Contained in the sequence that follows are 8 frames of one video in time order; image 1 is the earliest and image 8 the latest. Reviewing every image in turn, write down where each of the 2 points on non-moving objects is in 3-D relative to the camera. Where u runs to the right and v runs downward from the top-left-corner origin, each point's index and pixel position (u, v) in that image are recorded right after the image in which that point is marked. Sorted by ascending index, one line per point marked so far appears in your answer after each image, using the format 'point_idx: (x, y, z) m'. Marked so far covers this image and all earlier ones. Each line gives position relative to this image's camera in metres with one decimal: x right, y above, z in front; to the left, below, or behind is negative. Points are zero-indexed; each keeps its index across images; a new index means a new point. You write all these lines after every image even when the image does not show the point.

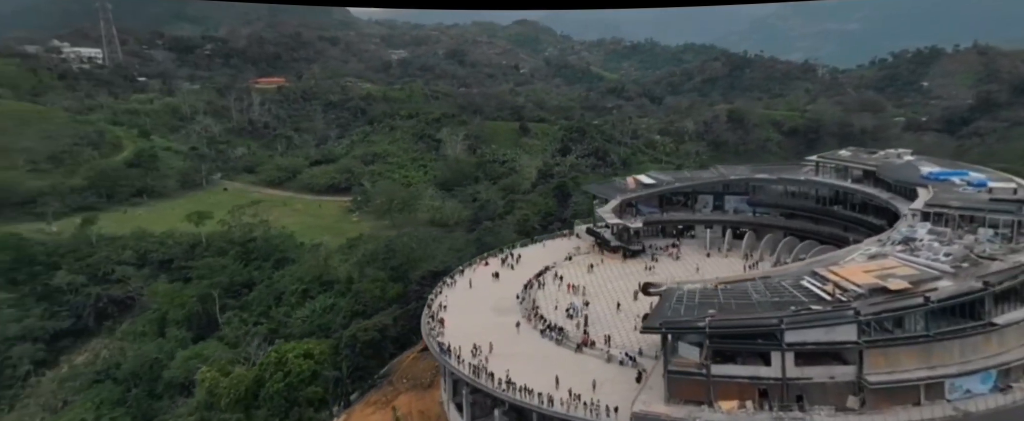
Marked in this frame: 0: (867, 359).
0: (+7.8, -3.3, +15.8) m
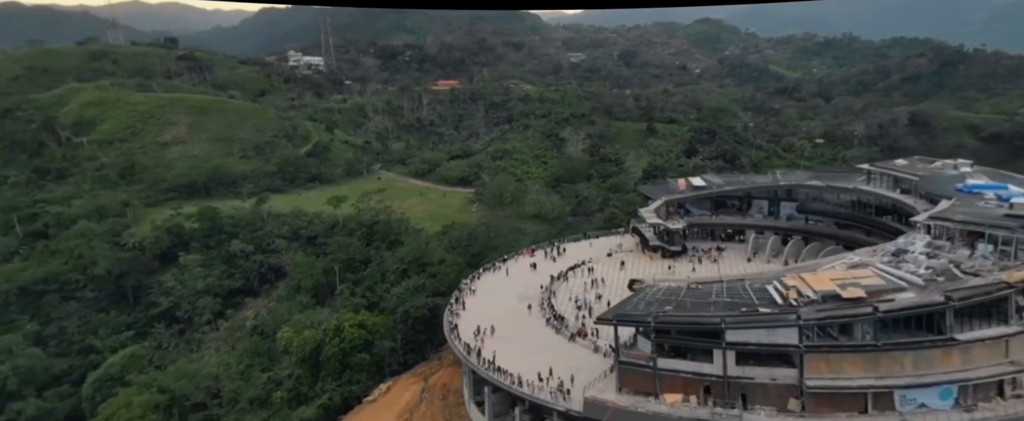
0: (+6.8, -3.5, +16.6) m
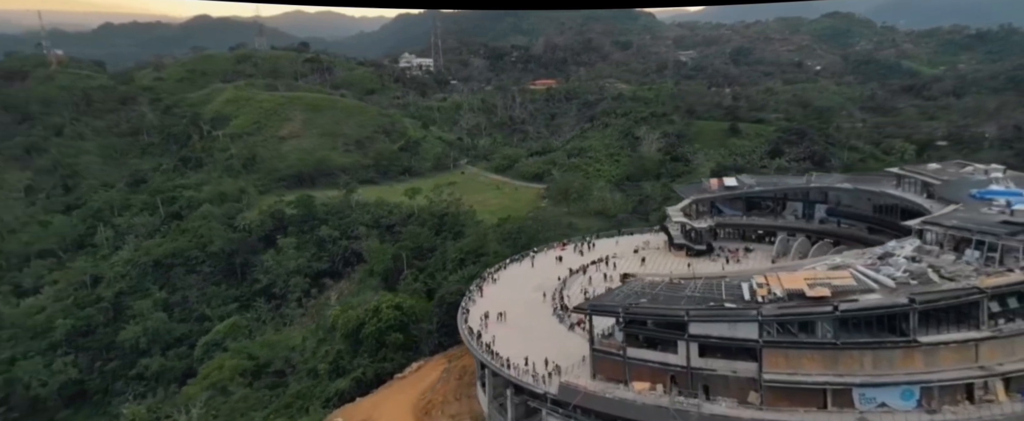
0: (+6.0, -3.5, +17.1) m
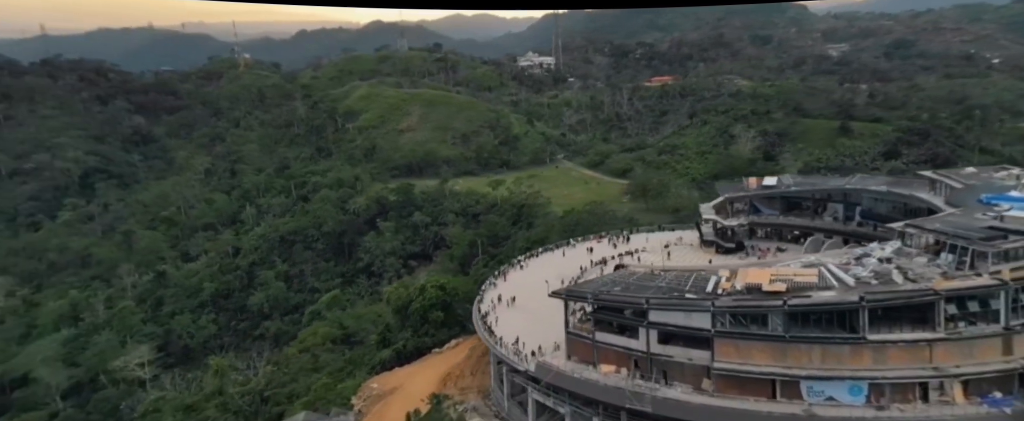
0: (+5.0, -3.4, +17.6) m
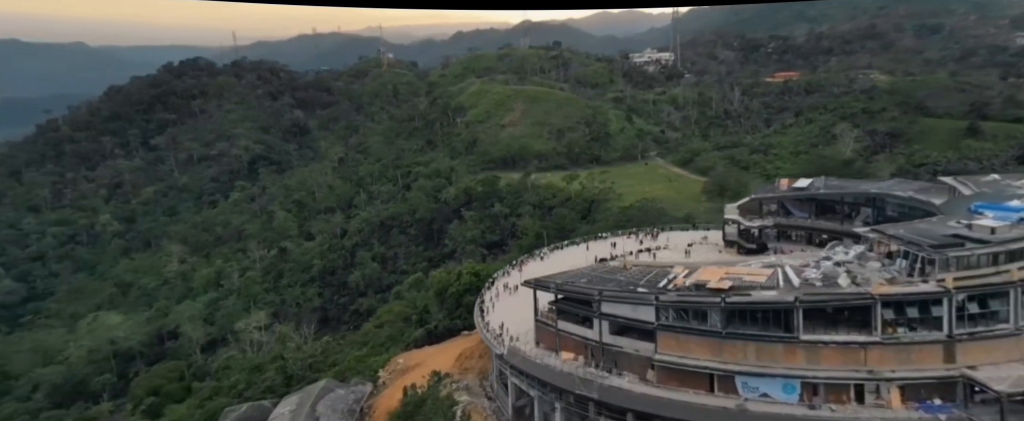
0: (+3.6, -3.4, +18.2) m
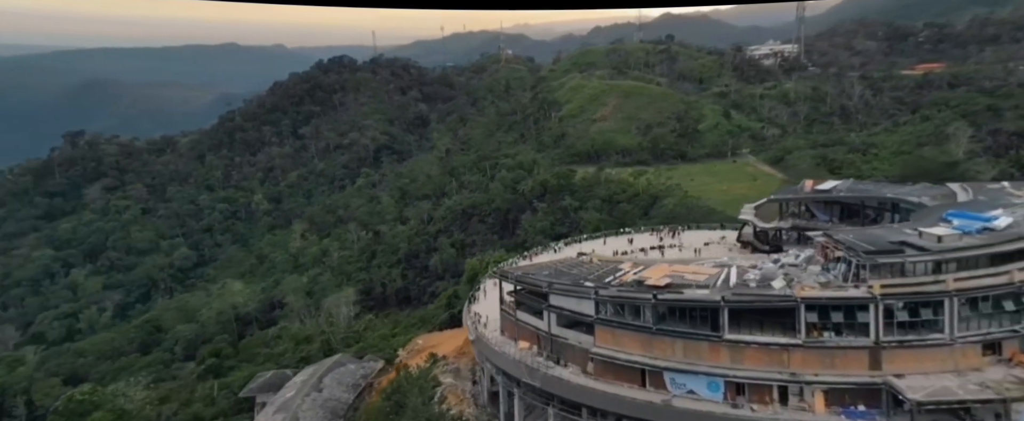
0: (+2.2, -3.3, +19.0) m
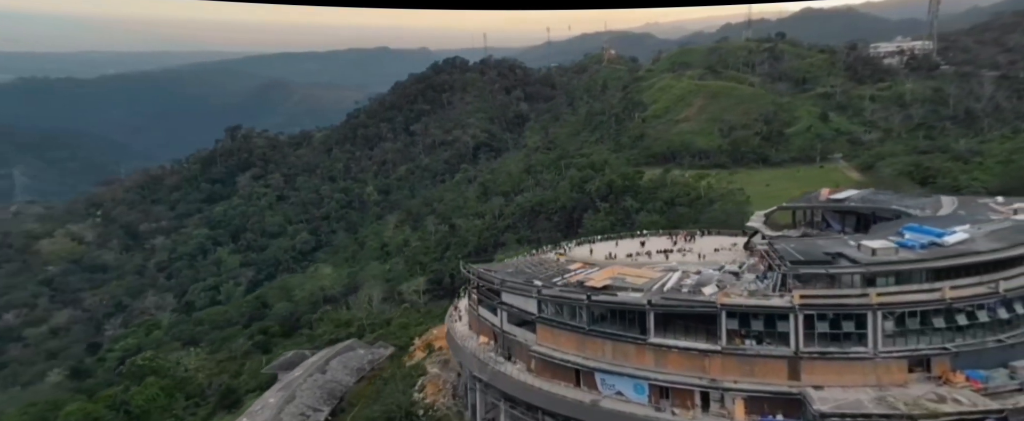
0: (+0.8, -3.2, +19.4) m
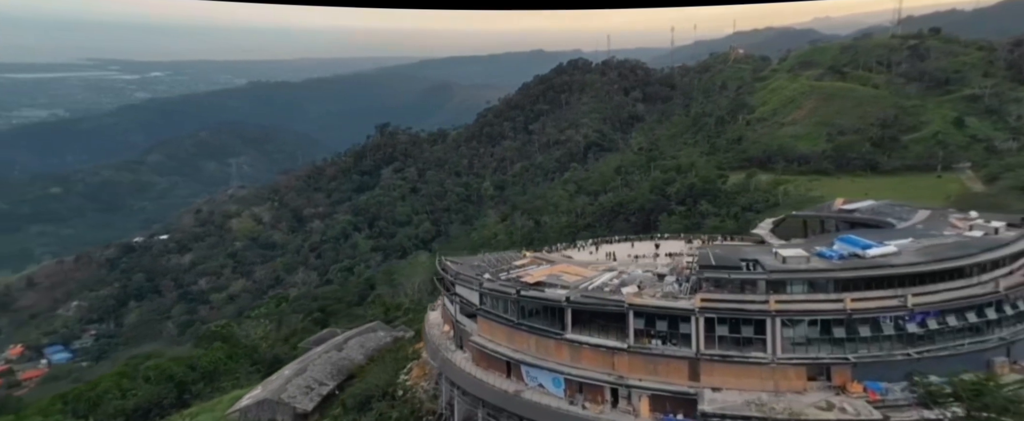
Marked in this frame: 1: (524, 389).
0: (-0.7, -3.0, +19.6) m
1: (0.0, -4.4, +17.7) m
